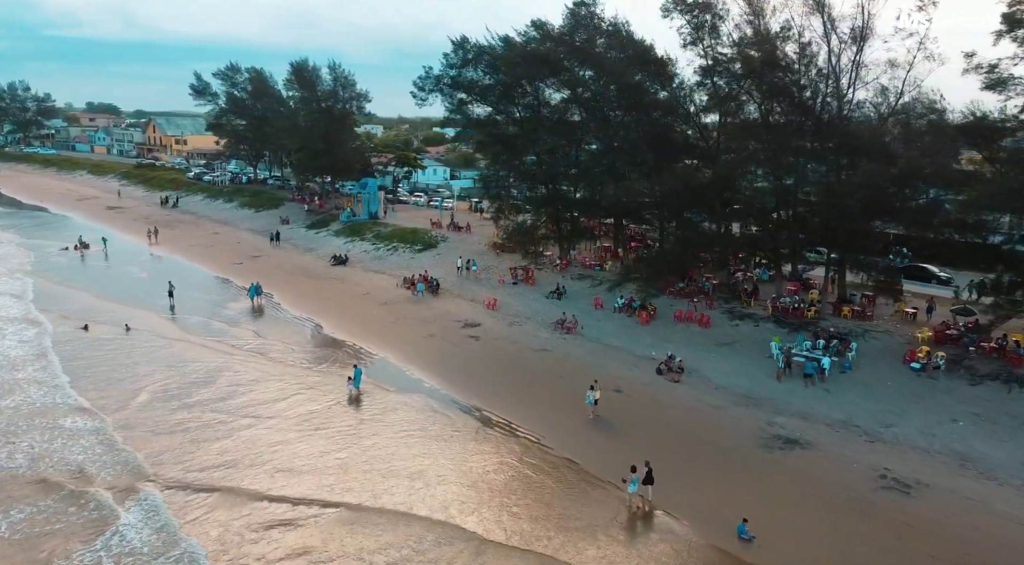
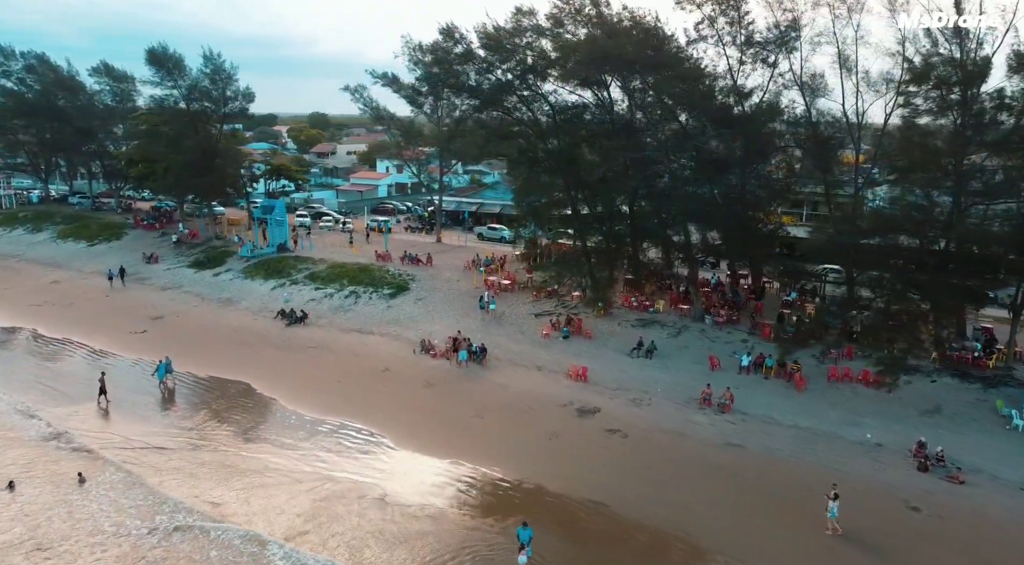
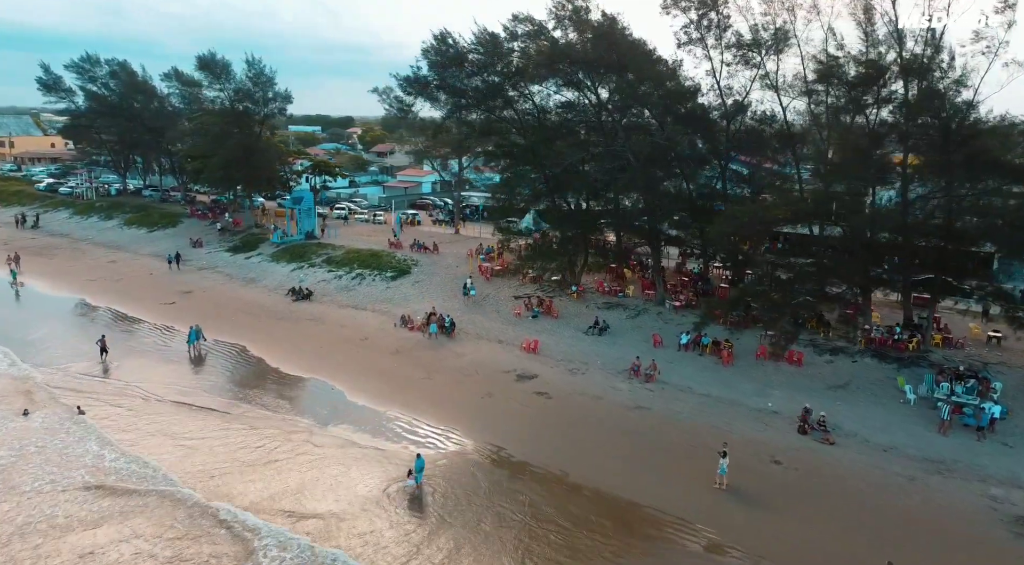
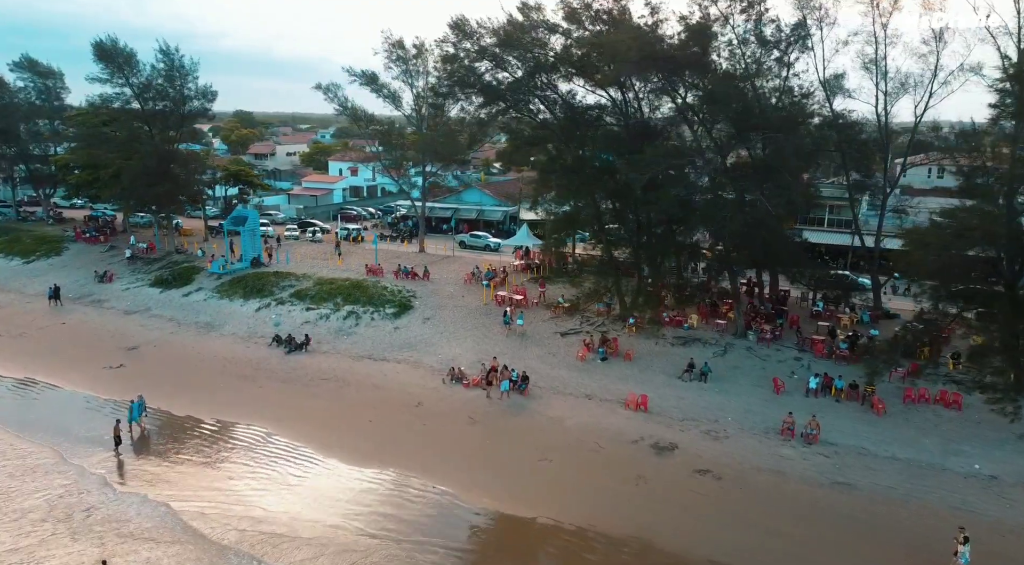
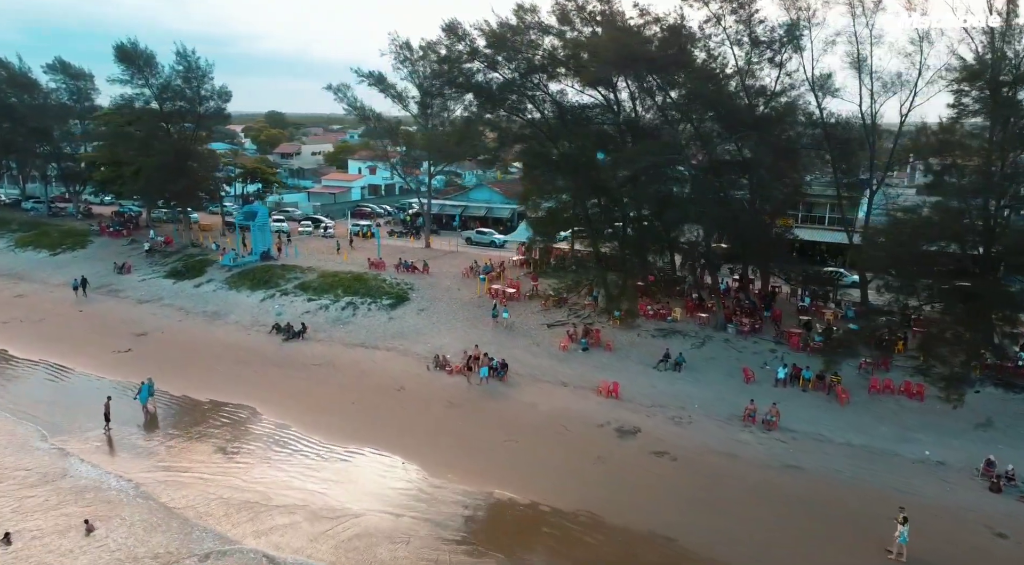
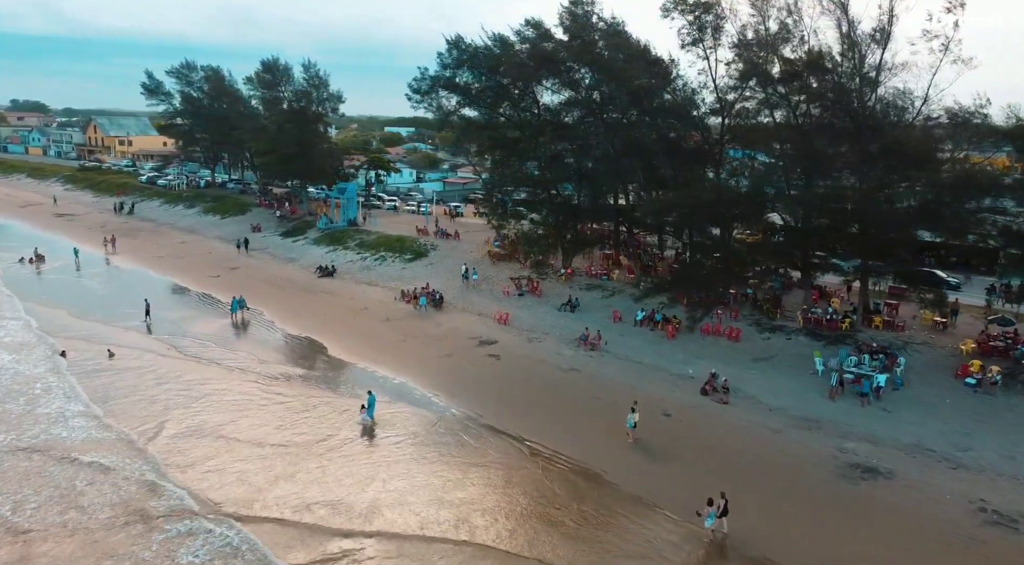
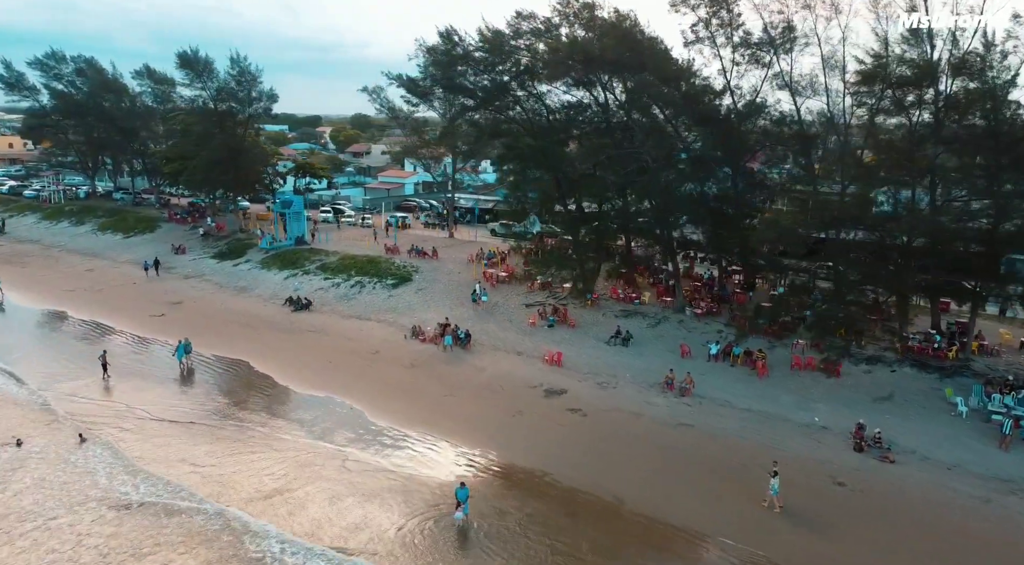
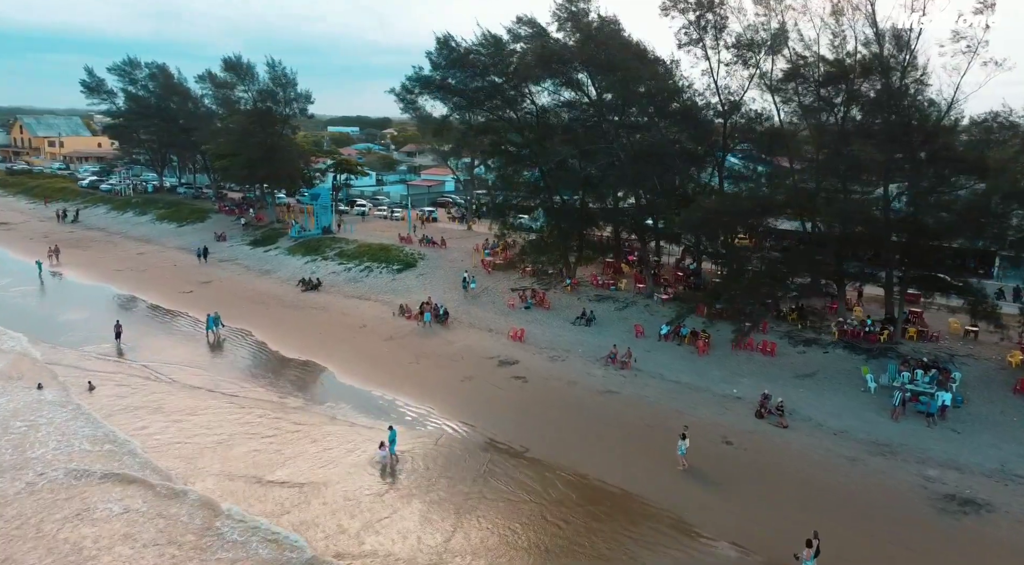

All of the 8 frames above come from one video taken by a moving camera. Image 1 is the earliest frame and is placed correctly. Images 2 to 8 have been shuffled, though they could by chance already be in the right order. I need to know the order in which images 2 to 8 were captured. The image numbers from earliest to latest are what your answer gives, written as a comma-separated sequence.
6, 8, 3, 7, 2, 5, 4
